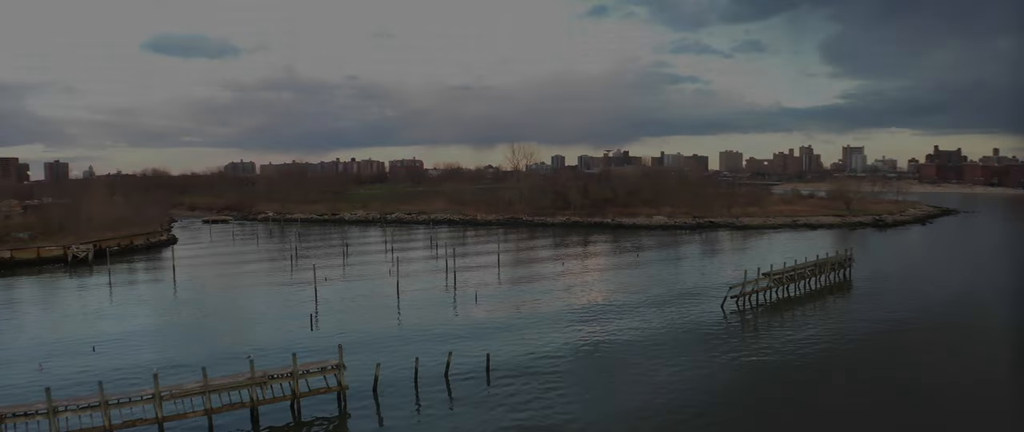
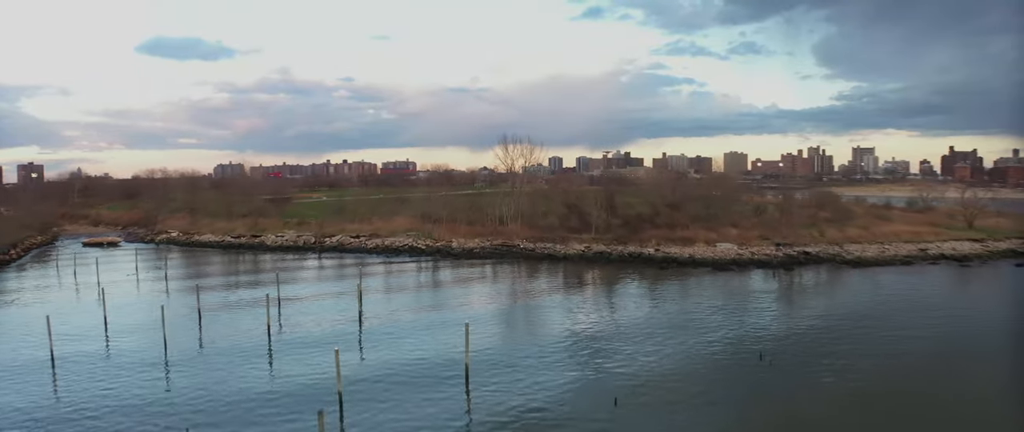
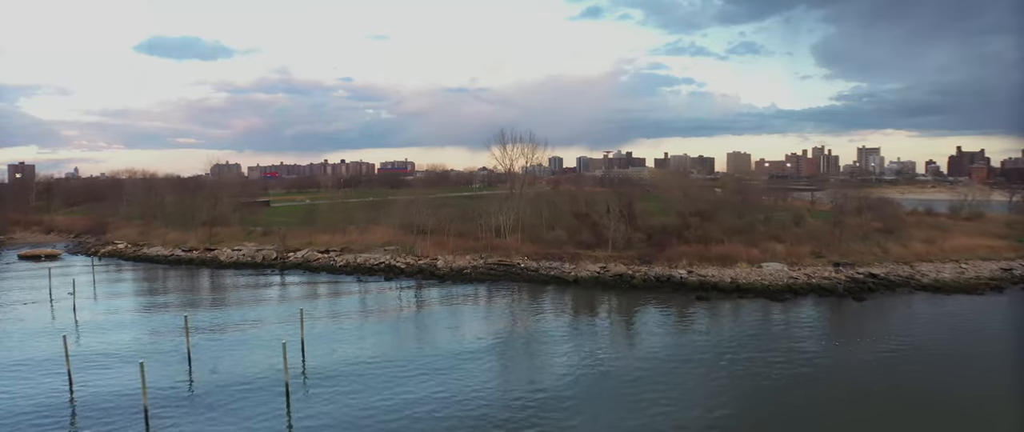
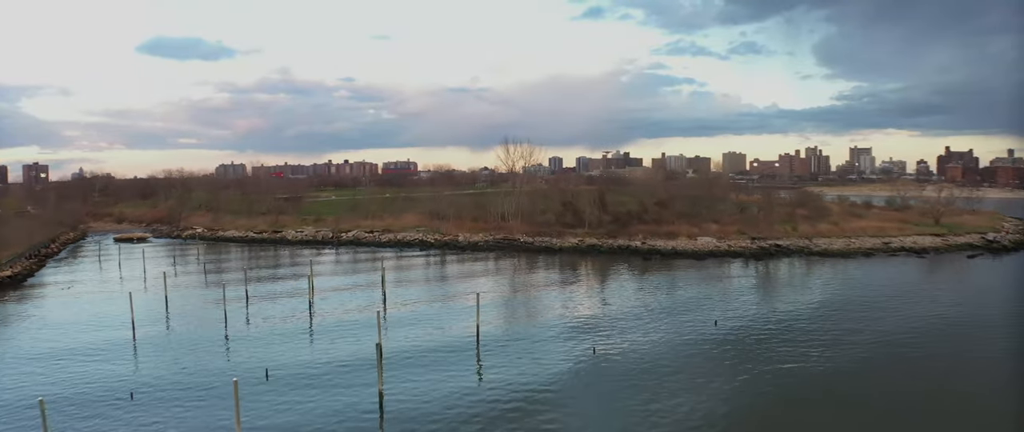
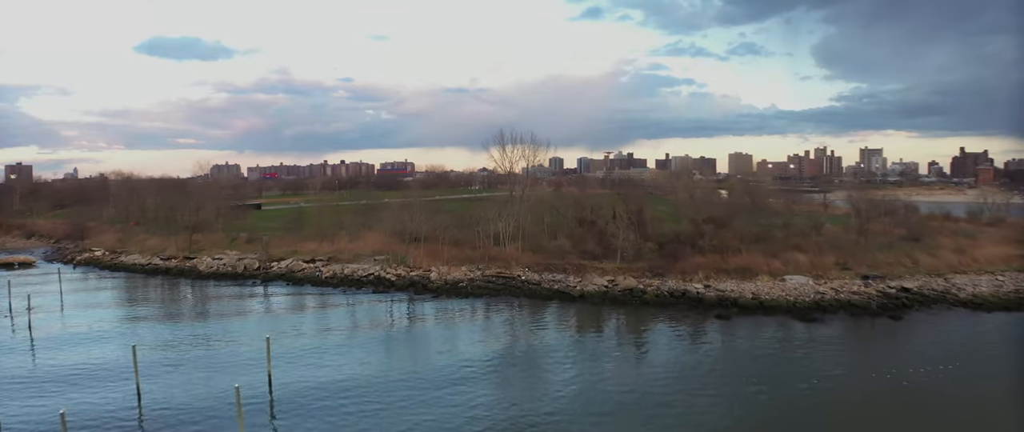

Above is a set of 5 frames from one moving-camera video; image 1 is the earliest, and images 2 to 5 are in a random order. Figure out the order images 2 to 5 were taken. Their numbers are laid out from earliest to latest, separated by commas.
4, 2, 3, 5
